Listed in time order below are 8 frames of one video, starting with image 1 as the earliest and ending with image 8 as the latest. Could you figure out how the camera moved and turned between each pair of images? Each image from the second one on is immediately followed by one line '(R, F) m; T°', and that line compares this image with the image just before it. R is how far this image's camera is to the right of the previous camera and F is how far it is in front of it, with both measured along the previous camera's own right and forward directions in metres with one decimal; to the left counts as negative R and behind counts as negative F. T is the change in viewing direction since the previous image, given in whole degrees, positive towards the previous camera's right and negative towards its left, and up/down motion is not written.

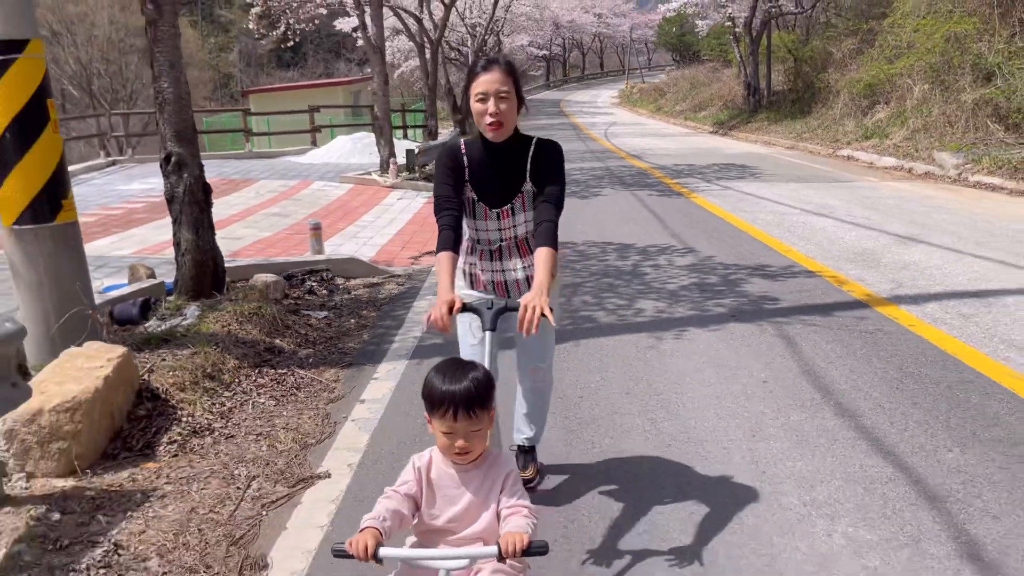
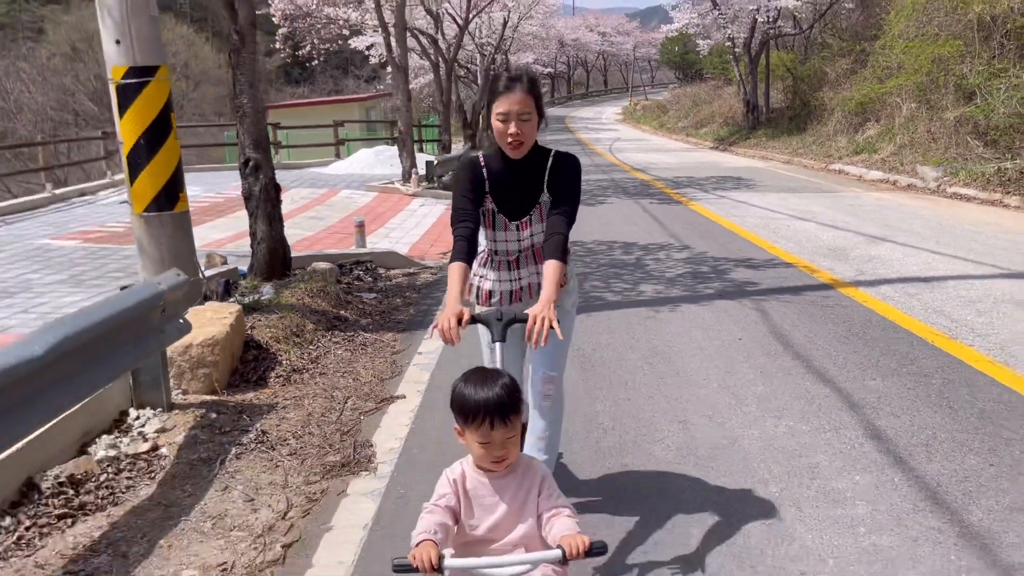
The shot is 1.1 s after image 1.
(-0.2, -1.1) m; 0°
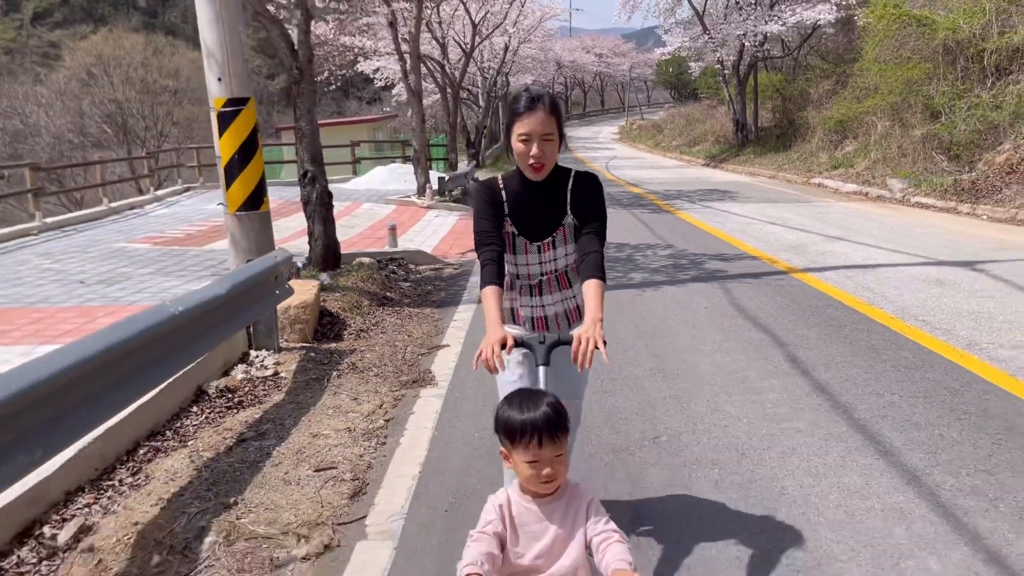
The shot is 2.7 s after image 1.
(-0.1, -1.5) m; 0°
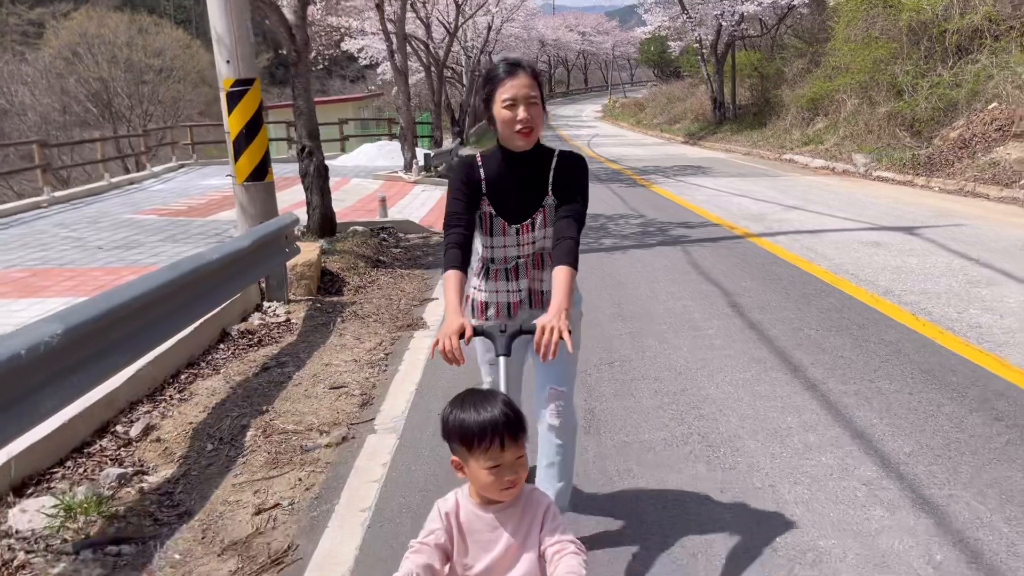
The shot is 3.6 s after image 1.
(0.0, -0.8) m; +1°
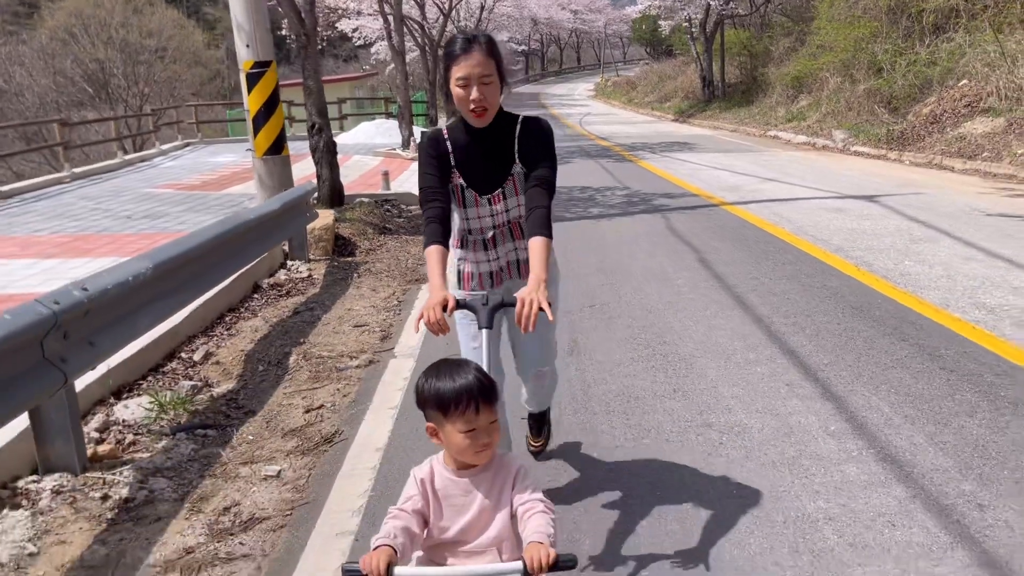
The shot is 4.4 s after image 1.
(0.0, -0.8) m; 0°
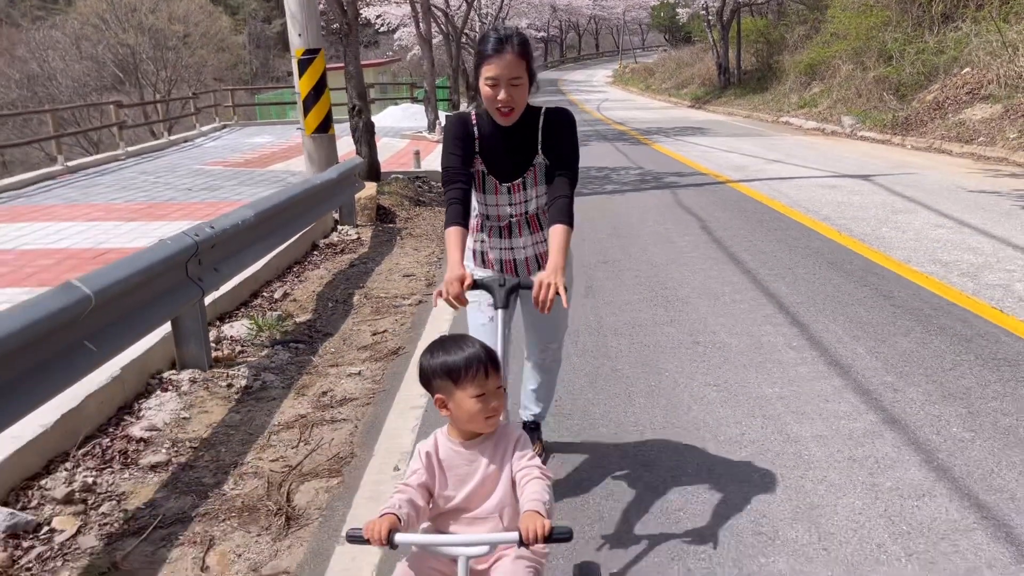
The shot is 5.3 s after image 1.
(-0.1, -0.9) m; -1°
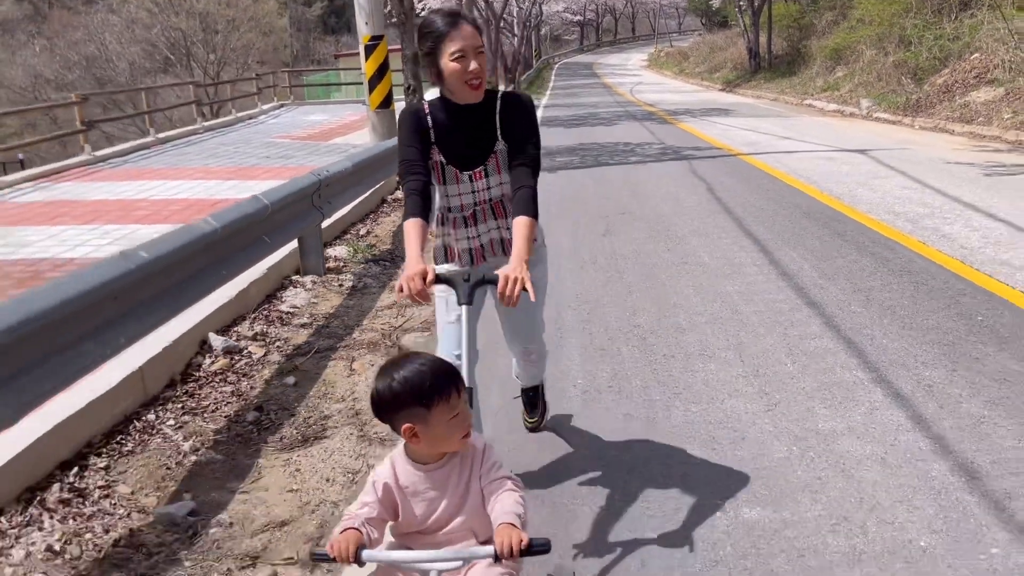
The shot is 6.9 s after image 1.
(0.0, -1.5) m; -2°
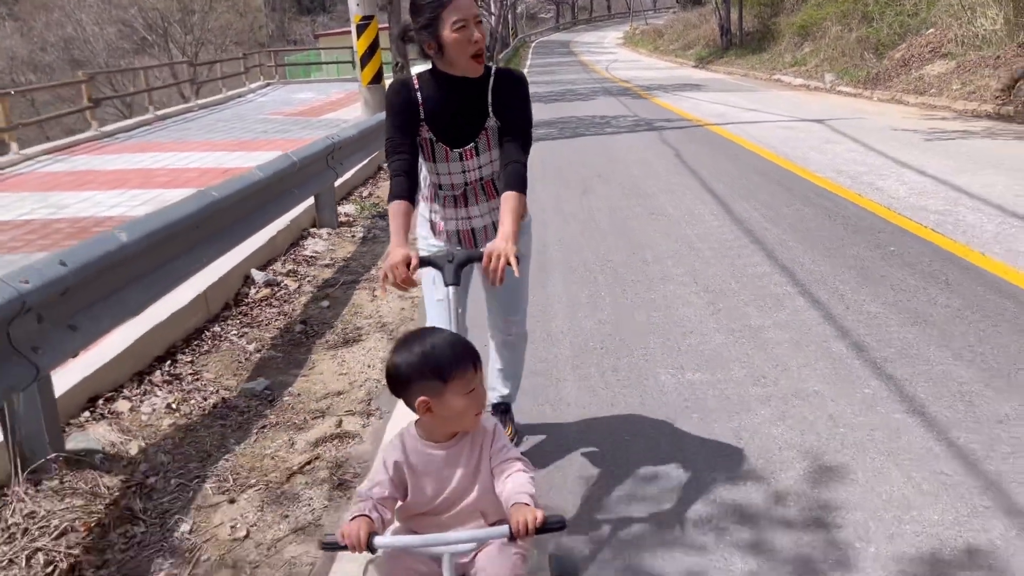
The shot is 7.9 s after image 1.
(-0.1, -0.9) m; +1°
